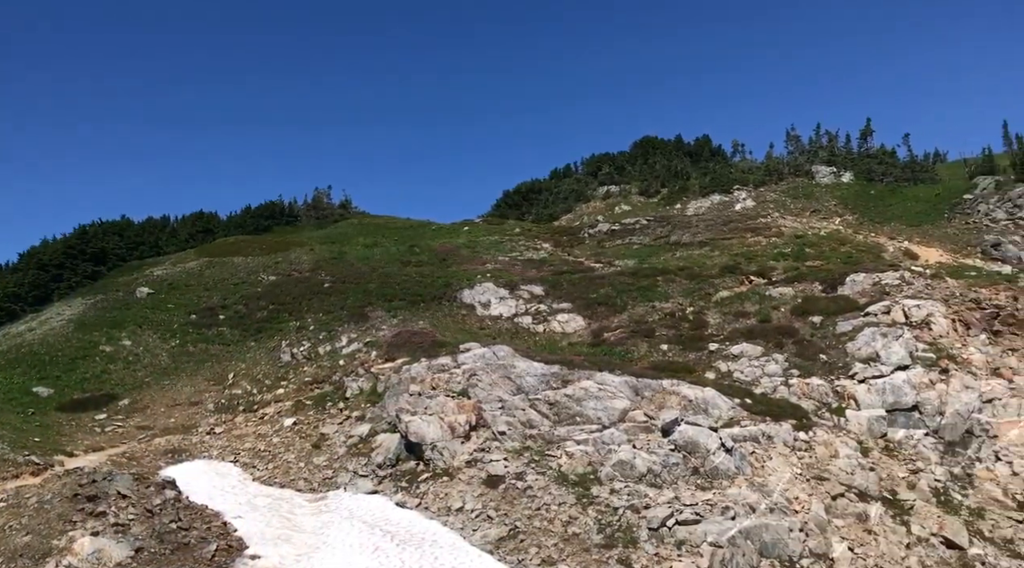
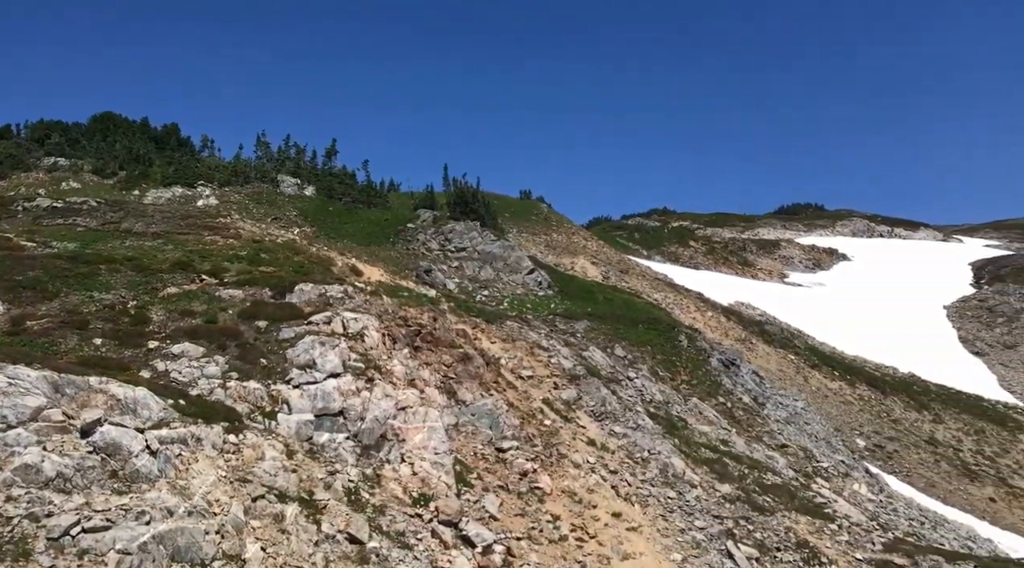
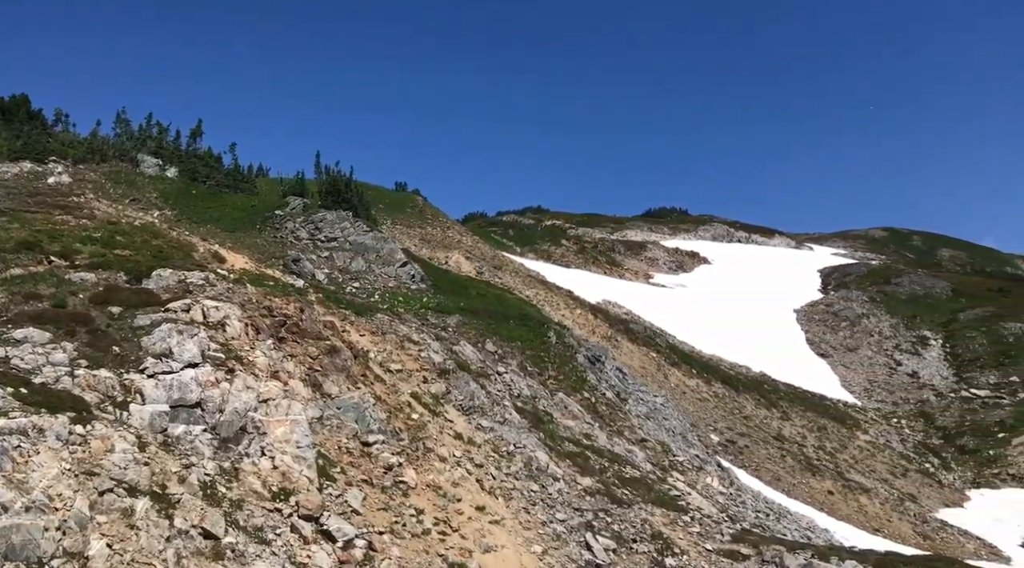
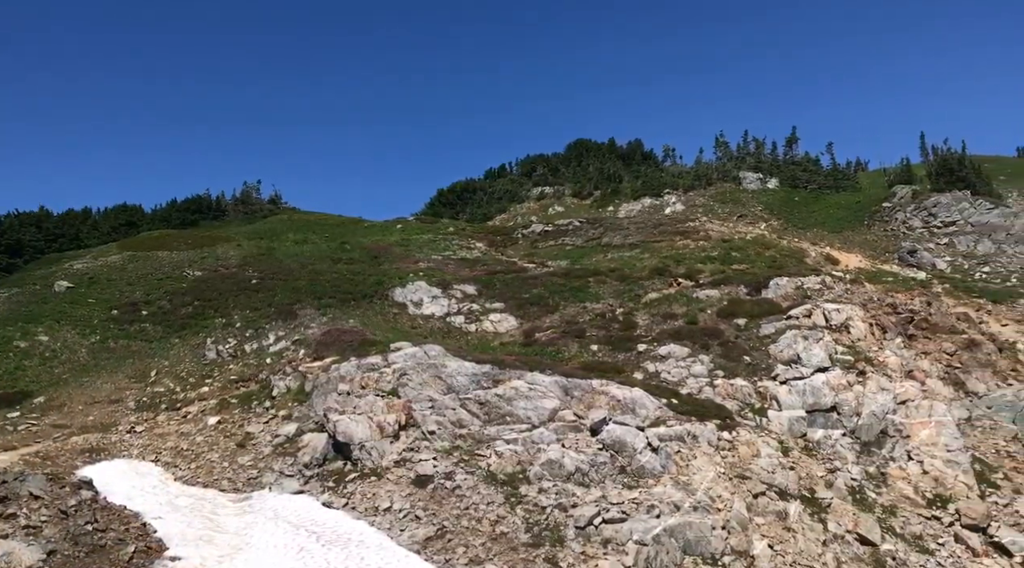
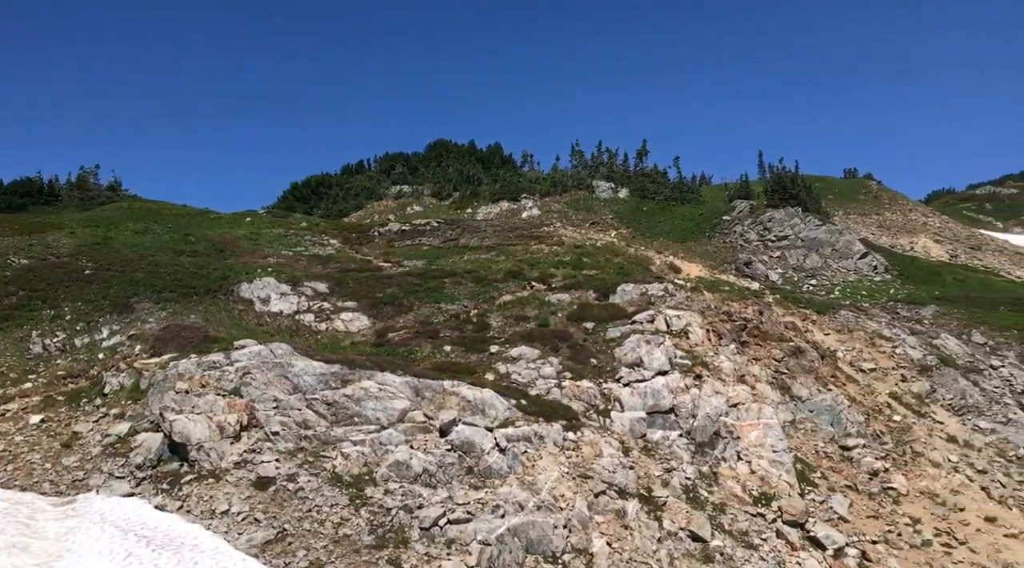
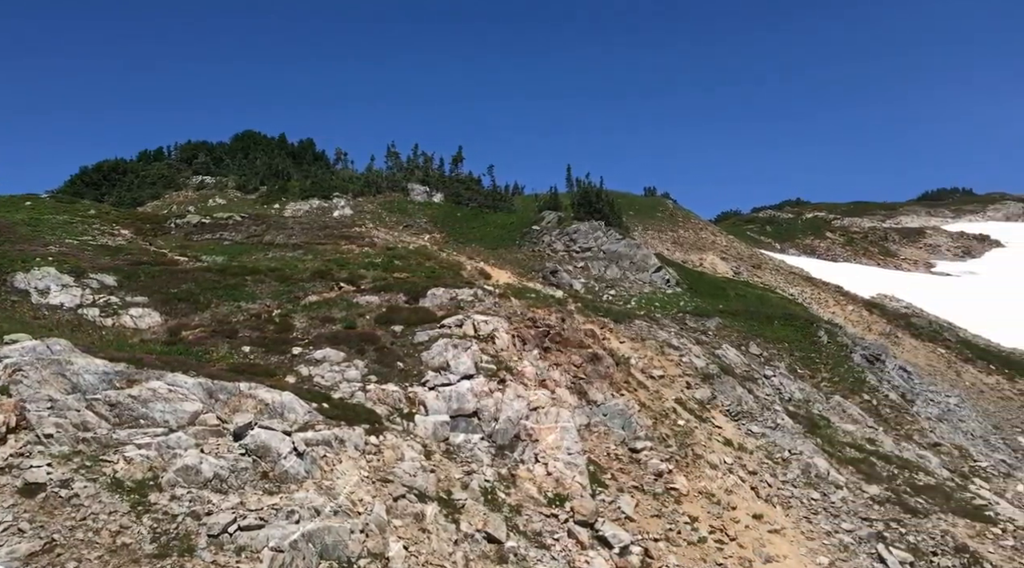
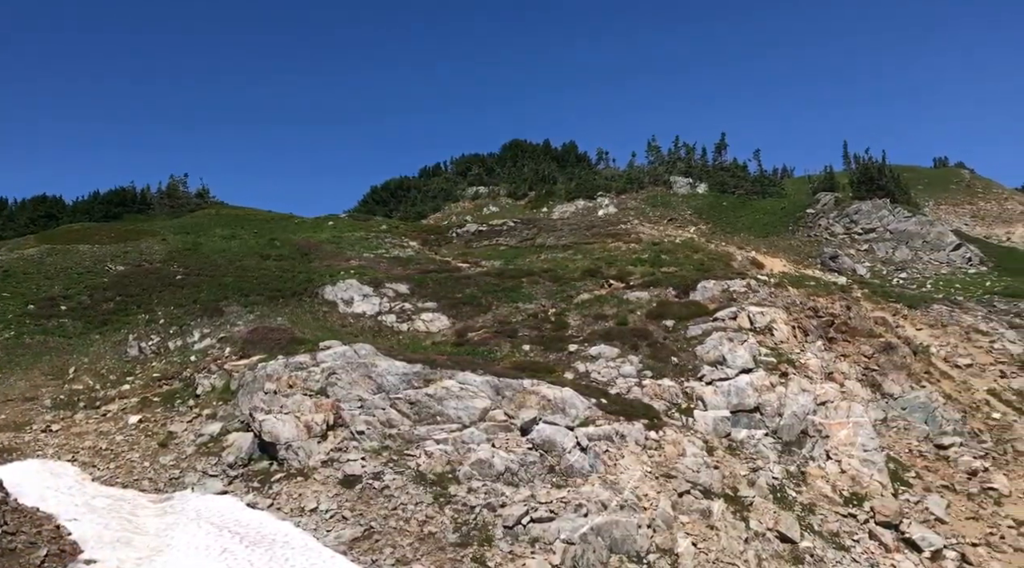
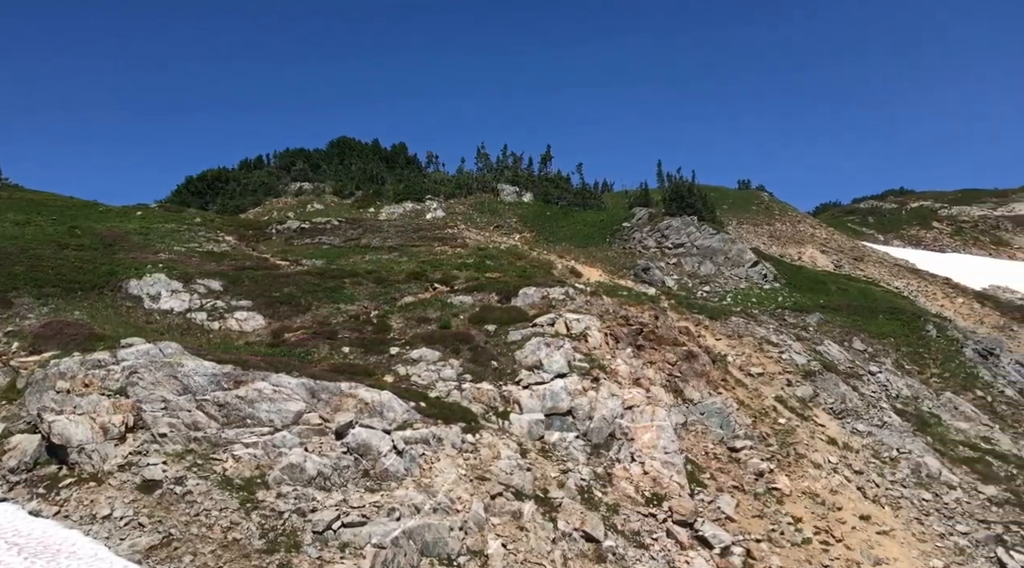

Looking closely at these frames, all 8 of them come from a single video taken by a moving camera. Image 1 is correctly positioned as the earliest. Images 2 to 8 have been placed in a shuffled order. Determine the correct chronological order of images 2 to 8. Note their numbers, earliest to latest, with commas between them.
4, 7, 5, 8, 6, 2, 3
